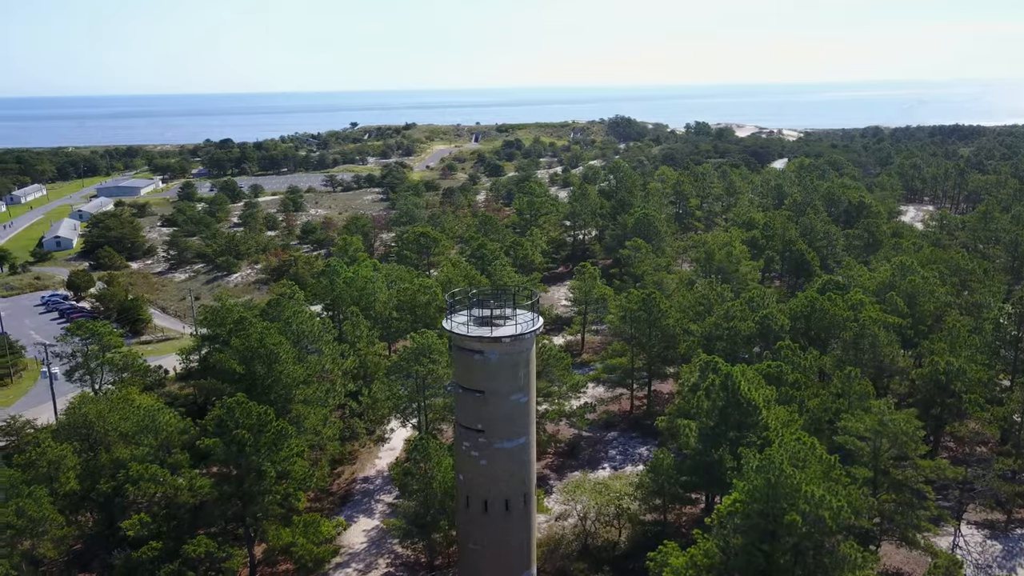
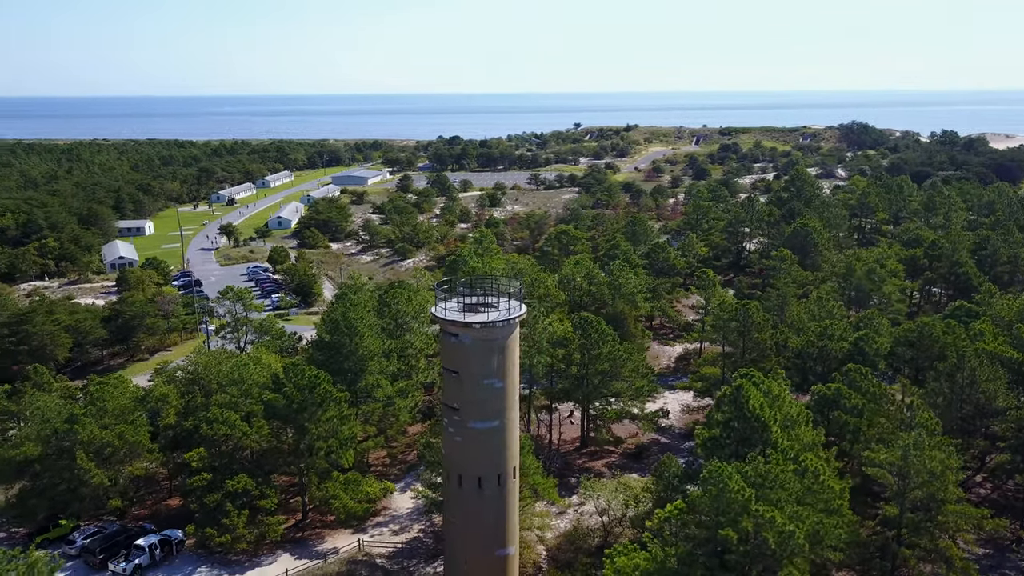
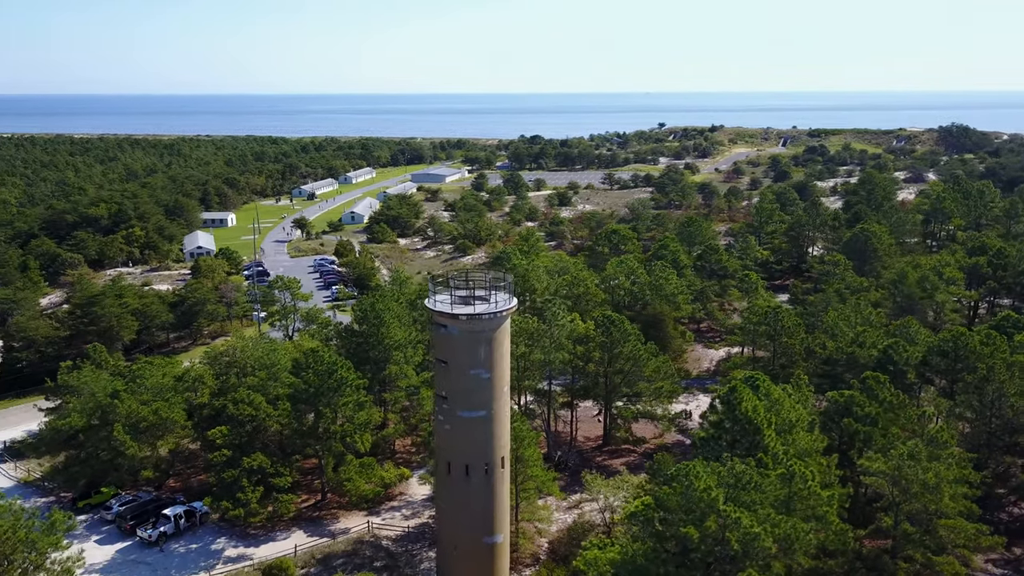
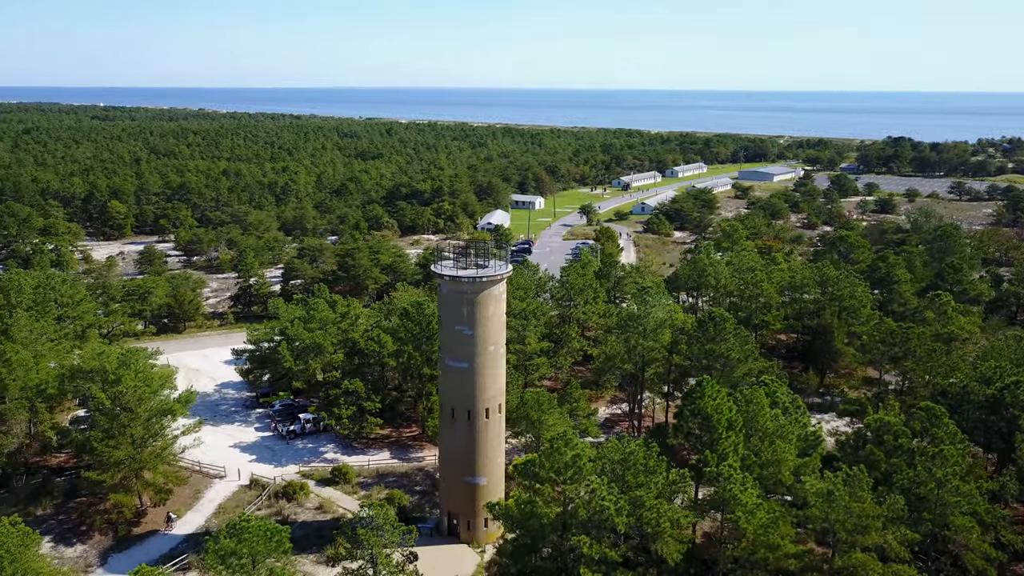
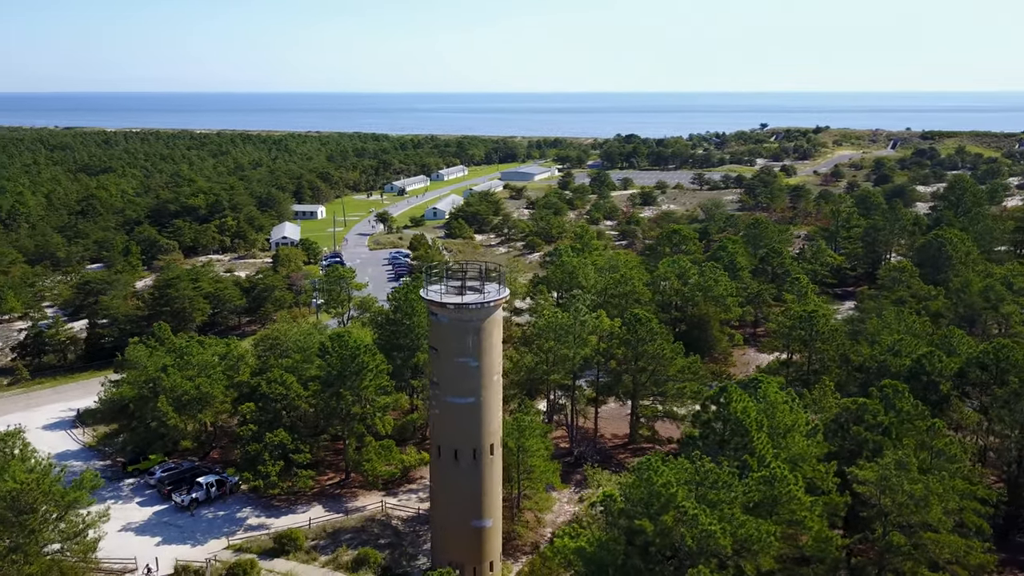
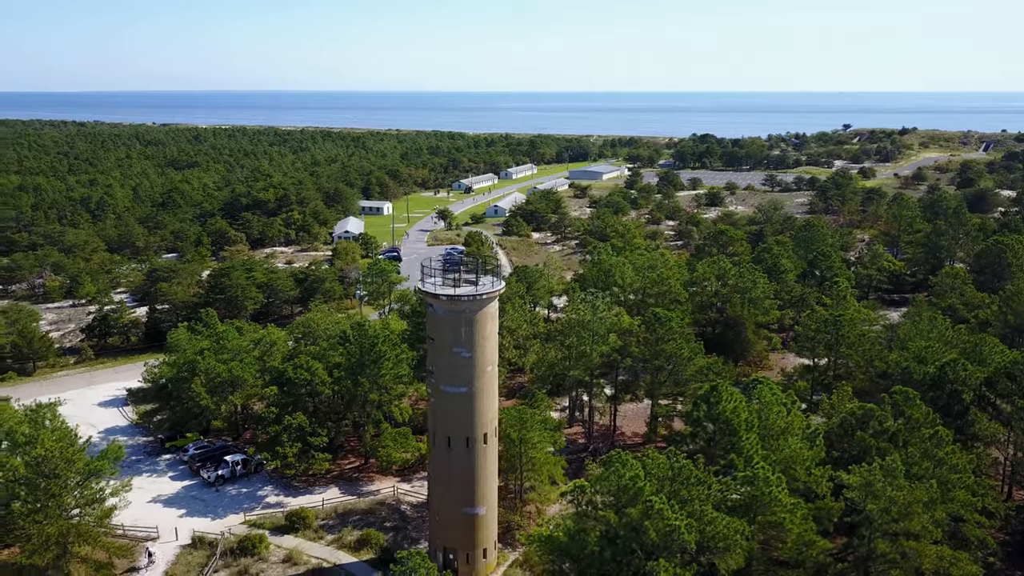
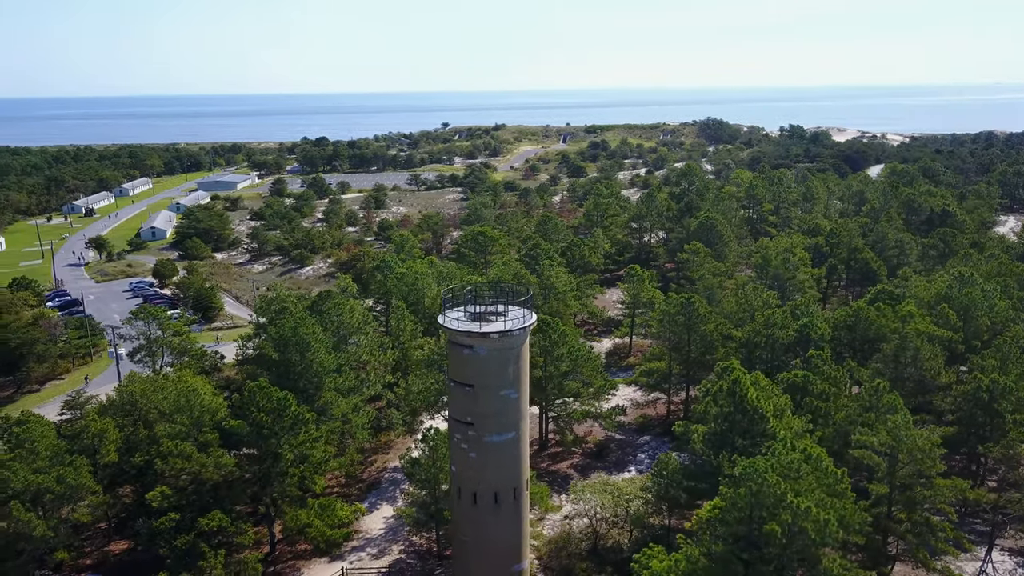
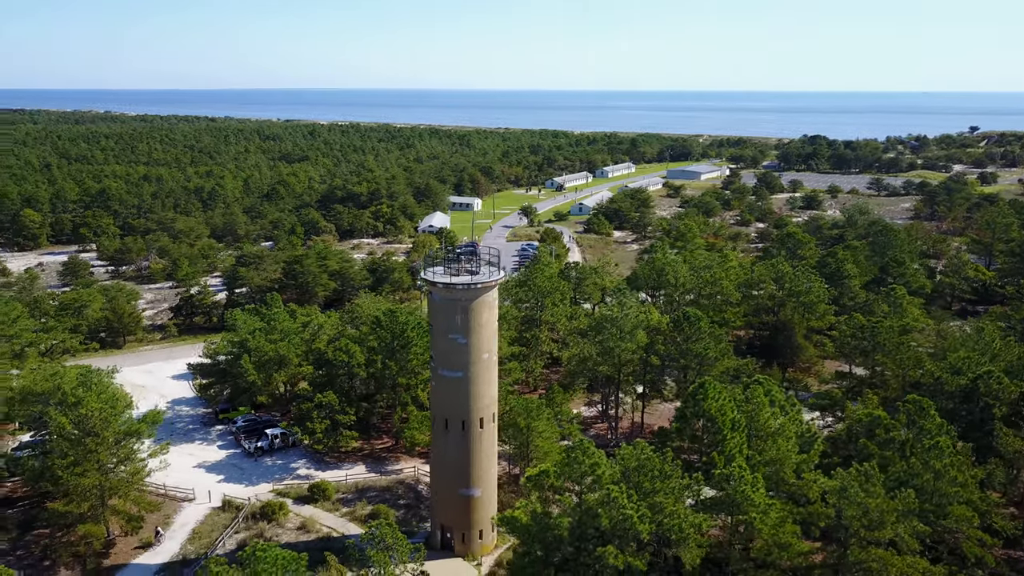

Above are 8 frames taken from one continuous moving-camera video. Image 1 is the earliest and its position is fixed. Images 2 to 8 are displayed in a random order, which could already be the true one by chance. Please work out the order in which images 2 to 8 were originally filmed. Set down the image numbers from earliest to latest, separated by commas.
7, 2, 3, 5, 6, 8, 4
